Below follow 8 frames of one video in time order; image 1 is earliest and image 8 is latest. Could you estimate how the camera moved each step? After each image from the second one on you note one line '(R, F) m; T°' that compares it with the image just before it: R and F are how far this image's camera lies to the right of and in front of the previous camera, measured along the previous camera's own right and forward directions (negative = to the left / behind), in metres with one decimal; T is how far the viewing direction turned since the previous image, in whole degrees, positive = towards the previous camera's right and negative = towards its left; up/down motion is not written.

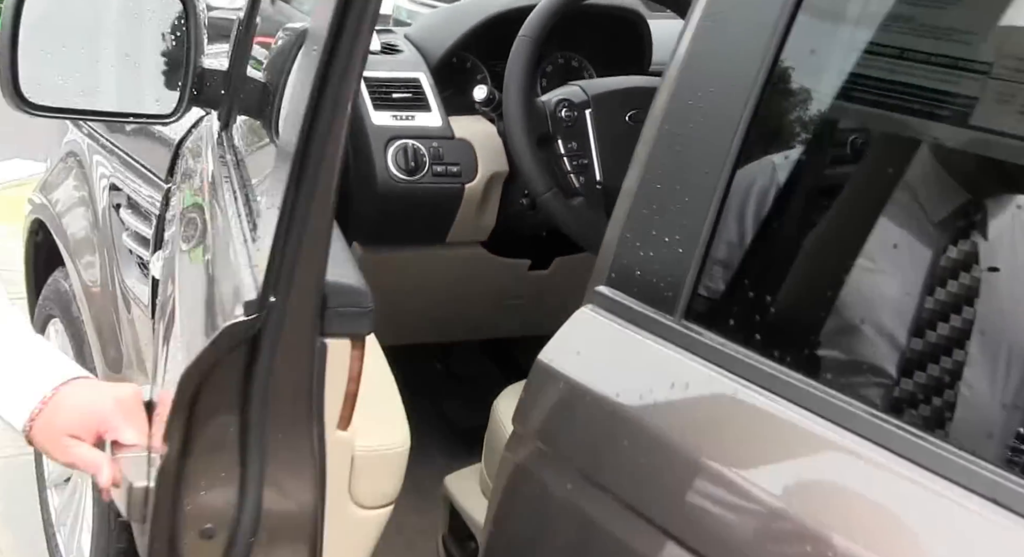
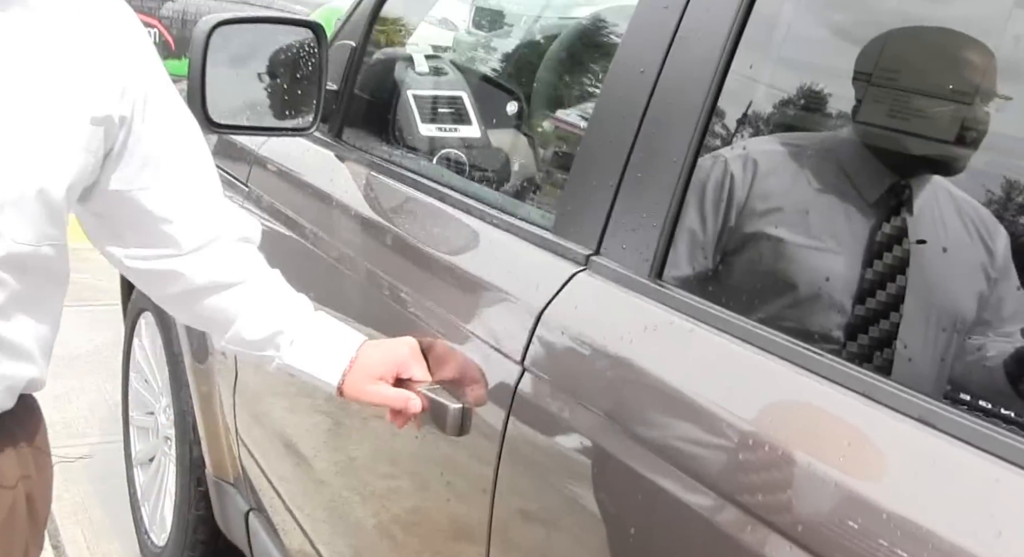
(+0.1, -0.2) m; -3°
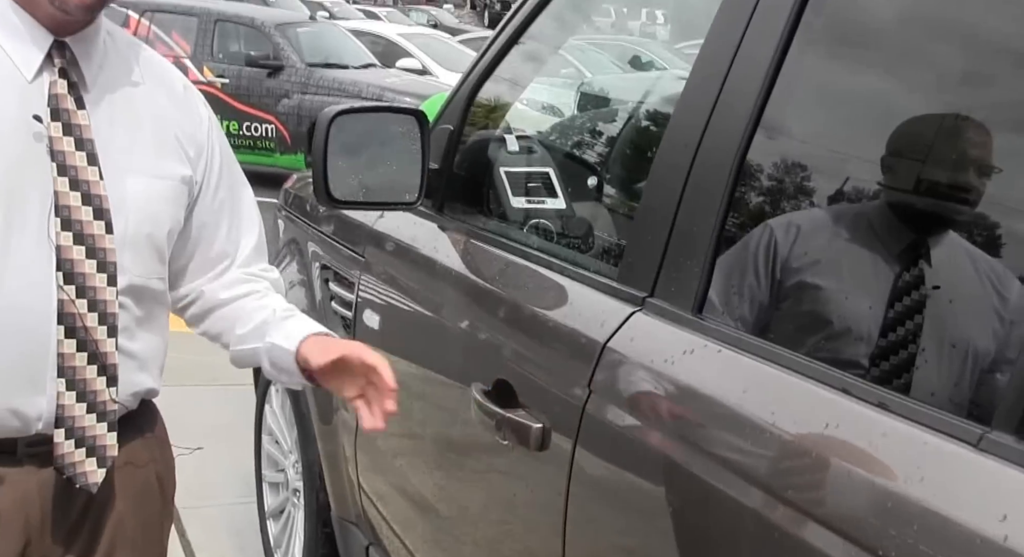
(+0.1, -0.2) m; -6°
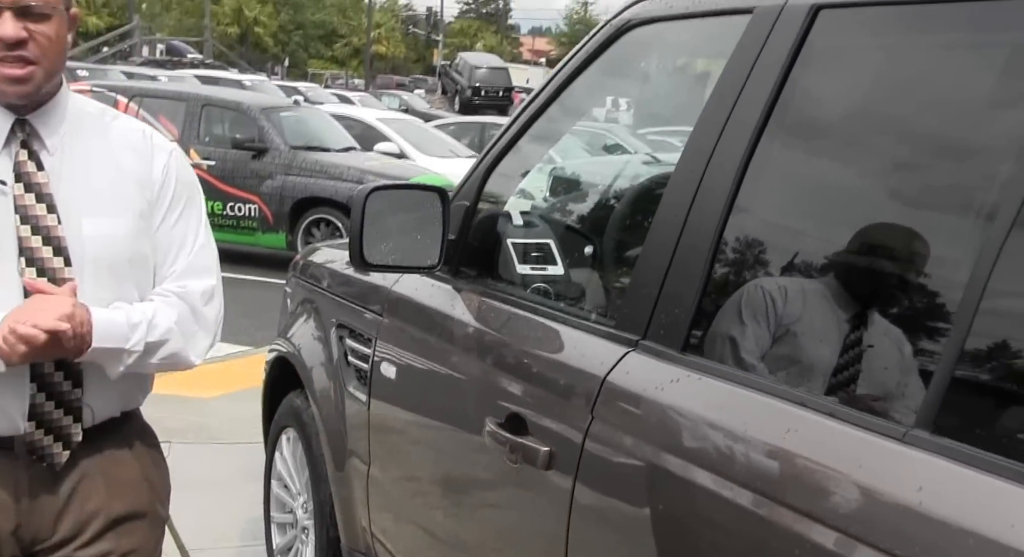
(-0.1, -0.3) m; +2°
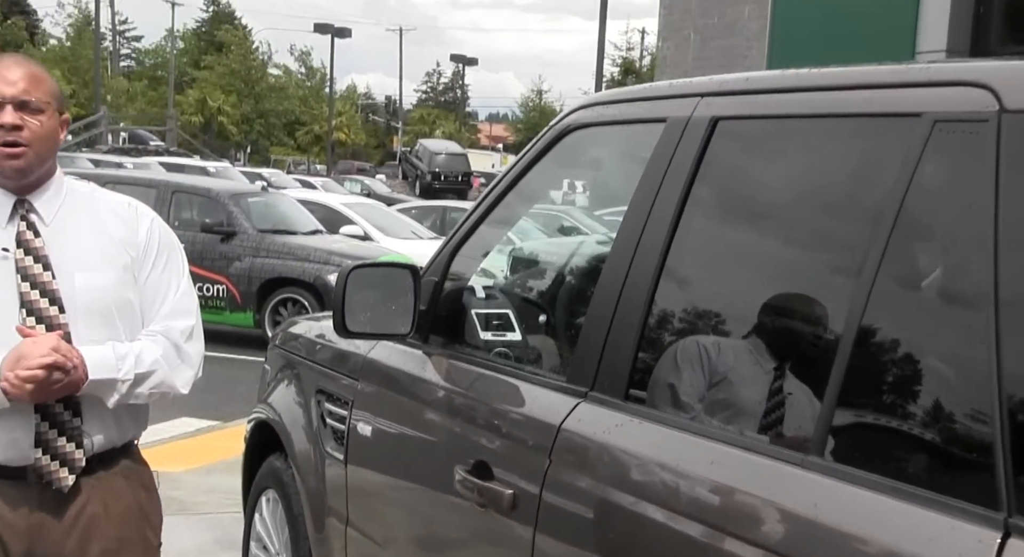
(0.0, -0.3) m; +2°
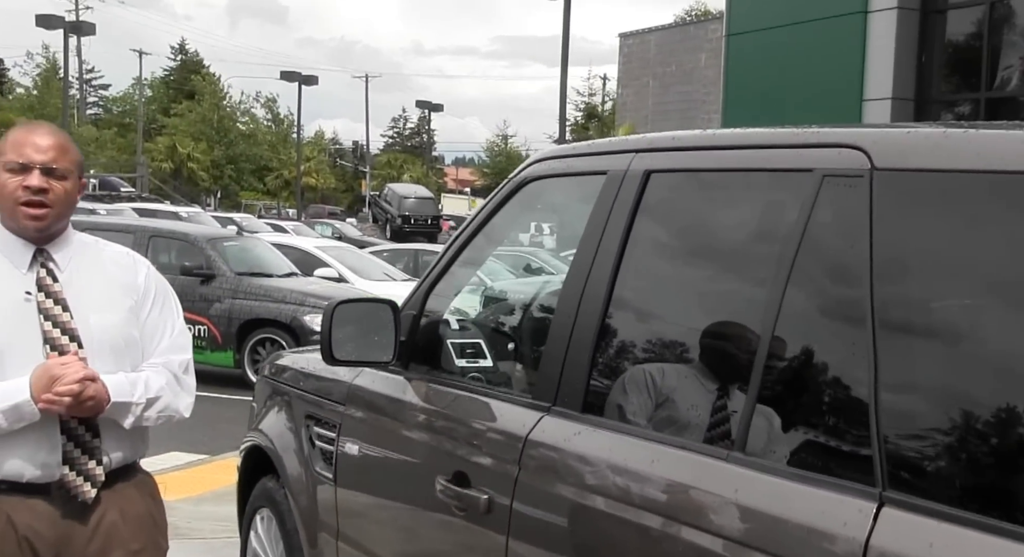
(0.0, -0.3) m; +2°
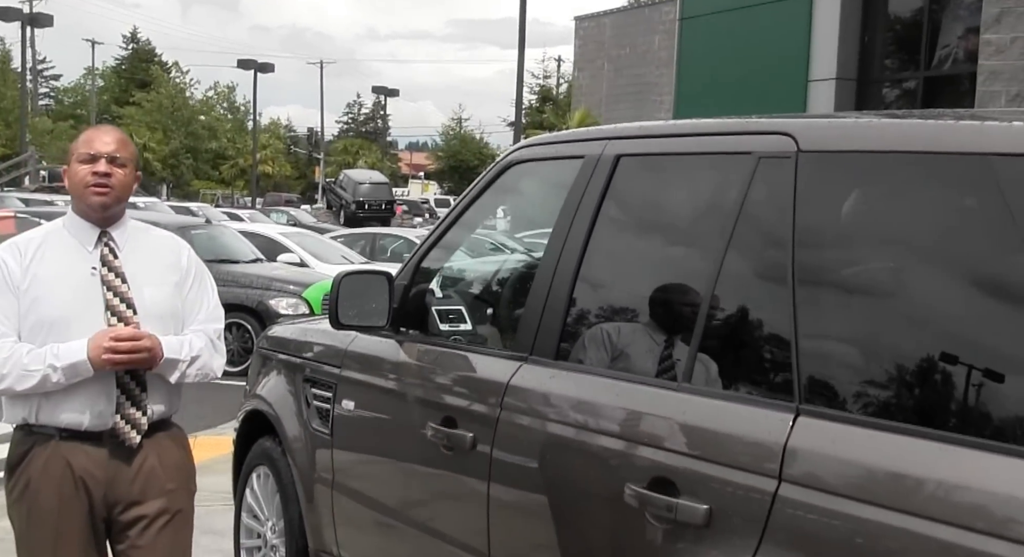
(-0.1, -0.4) m; +2°
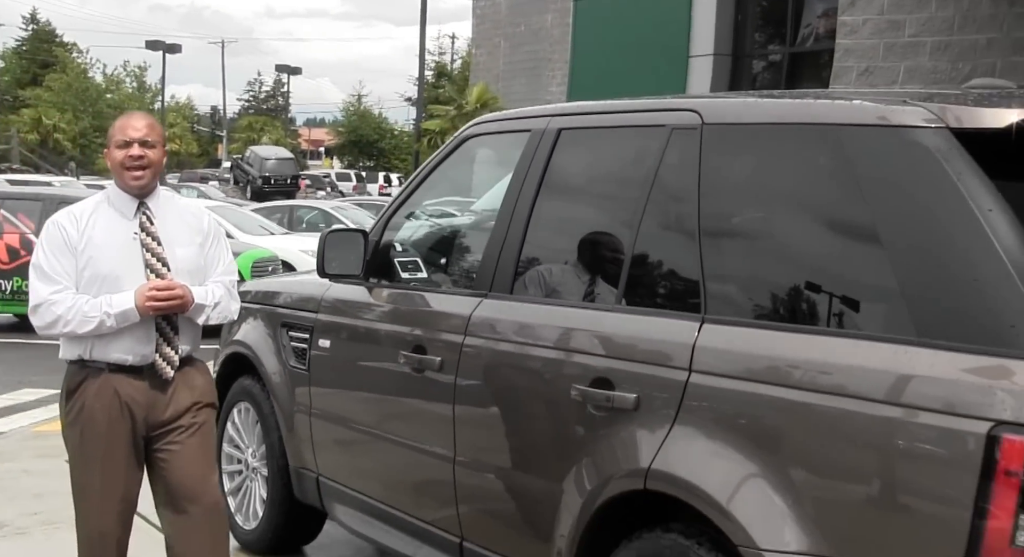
(-0.2, -0.7) m; +6°
